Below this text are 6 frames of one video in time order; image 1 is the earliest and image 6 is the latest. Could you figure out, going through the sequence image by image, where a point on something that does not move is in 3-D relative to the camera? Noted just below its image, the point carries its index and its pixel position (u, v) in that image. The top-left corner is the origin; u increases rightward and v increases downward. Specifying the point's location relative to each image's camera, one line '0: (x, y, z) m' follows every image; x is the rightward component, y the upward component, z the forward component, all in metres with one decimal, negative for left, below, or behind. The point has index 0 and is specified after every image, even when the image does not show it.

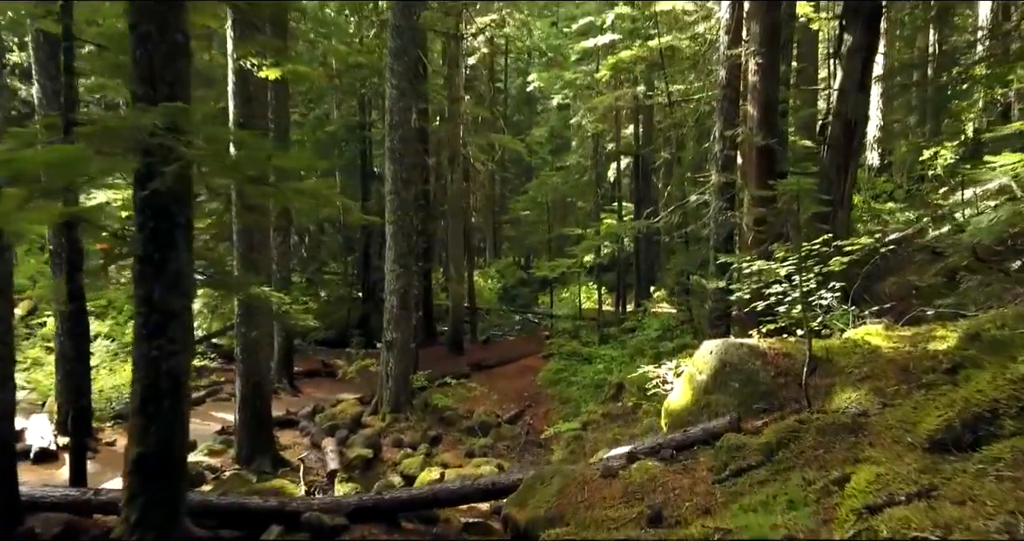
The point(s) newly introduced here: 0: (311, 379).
0: (-4.1, -2.2, +15.1) m
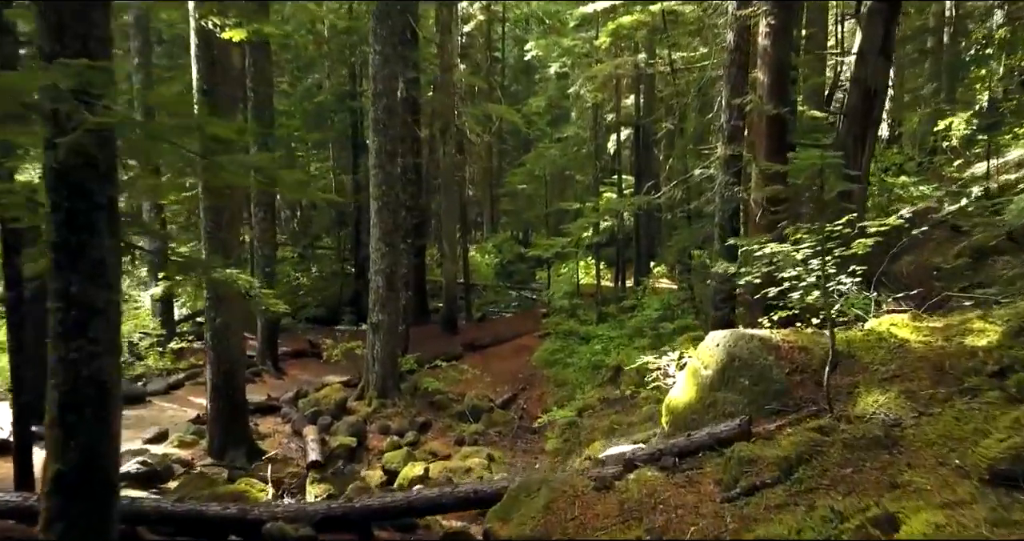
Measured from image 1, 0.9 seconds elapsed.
0: (-4.2, -1.7, +14.5) m
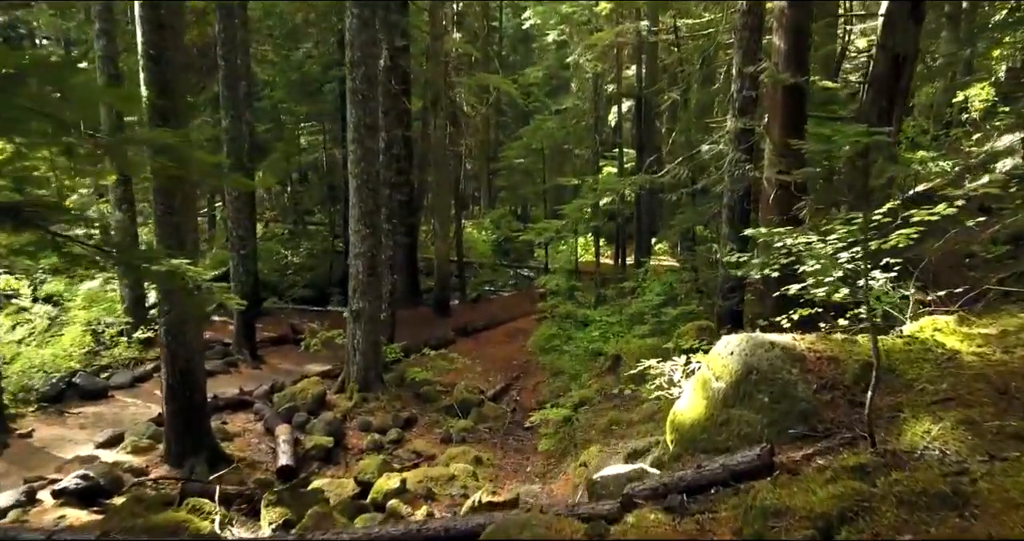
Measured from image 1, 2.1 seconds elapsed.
0: (-4.3, -1.4, +13.8) m
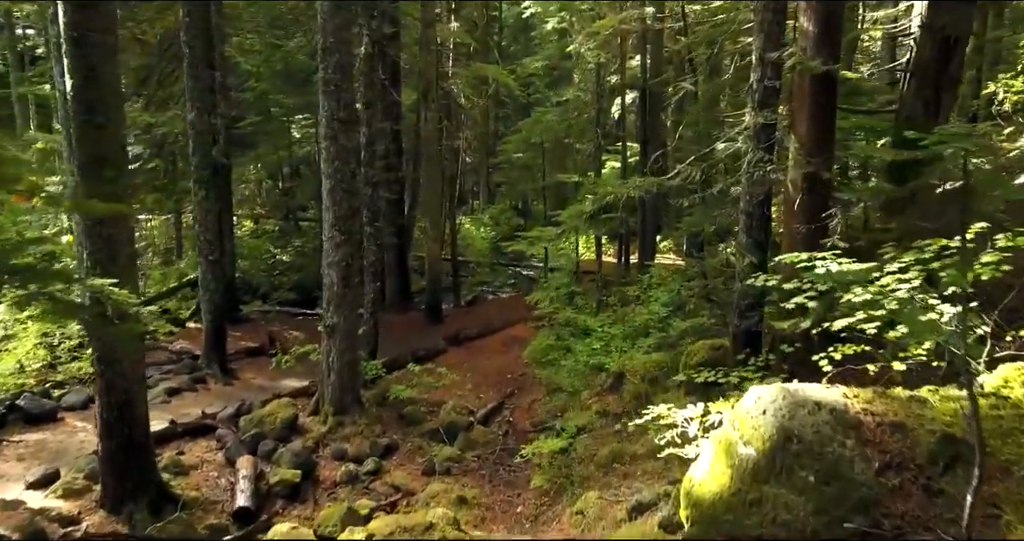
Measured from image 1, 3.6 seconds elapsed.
0: (-4.4, -1.5, +12.7) m
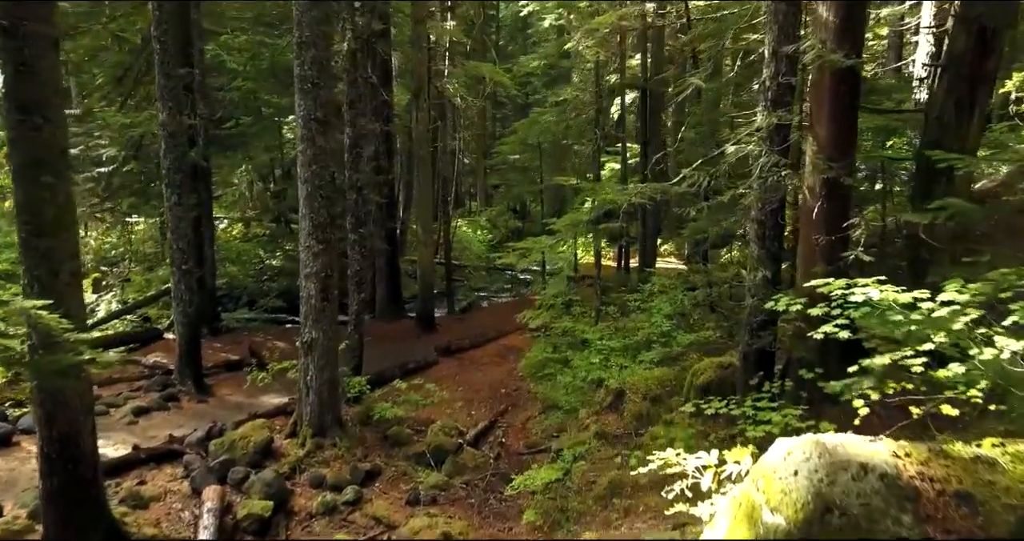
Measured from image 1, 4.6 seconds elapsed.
0: (-4.5, -1.6, +12.0) m
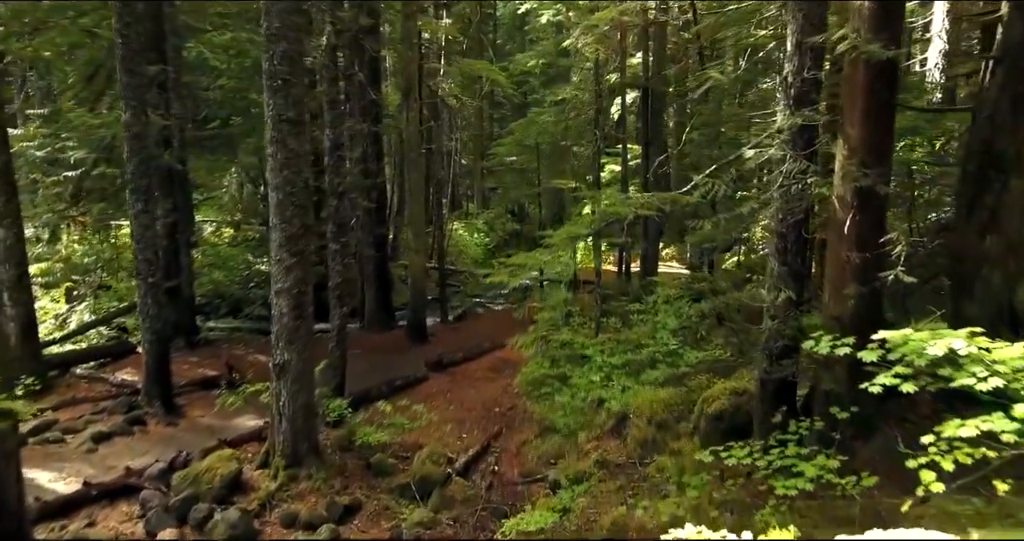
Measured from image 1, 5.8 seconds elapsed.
0: (-4.6, -1.8, +11.2) m
